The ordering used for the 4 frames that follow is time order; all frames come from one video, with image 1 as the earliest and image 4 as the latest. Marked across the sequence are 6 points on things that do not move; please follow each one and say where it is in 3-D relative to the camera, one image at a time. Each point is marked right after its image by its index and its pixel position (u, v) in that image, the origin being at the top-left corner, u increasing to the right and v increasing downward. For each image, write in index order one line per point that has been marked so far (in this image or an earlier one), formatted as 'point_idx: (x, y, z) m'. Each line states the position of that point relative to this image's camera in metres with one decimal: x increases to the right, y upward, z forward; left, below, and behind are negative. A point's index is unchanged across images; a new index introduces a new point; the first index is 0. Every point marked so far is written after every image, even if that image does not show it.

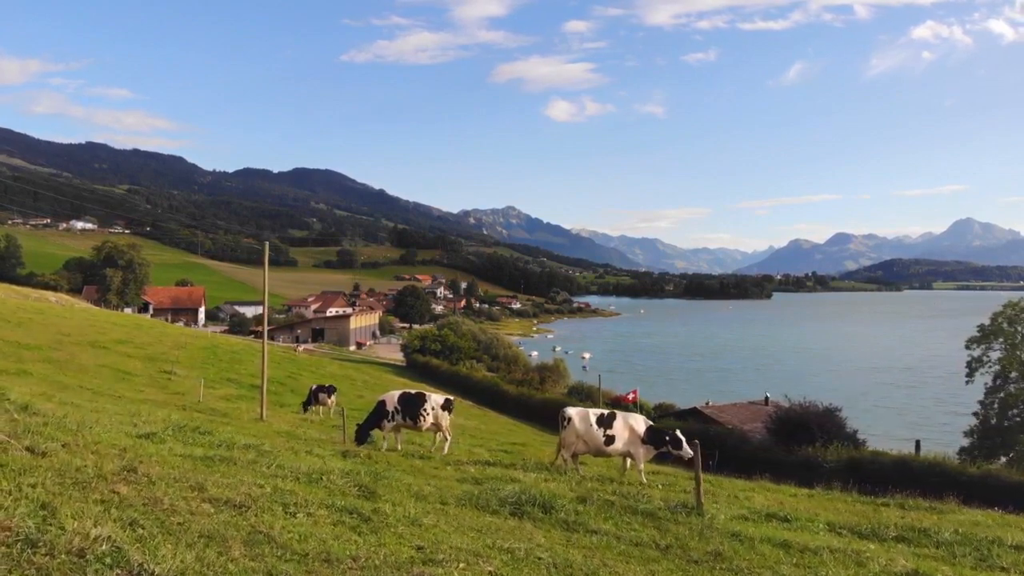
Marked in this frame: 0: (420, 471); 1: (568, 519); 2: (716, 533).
0: (-1.7, -3.4, +12.3) m
1: (+0.7, -2.7, +7.8) m
2: (+2.5, -2.9, +7.8) m
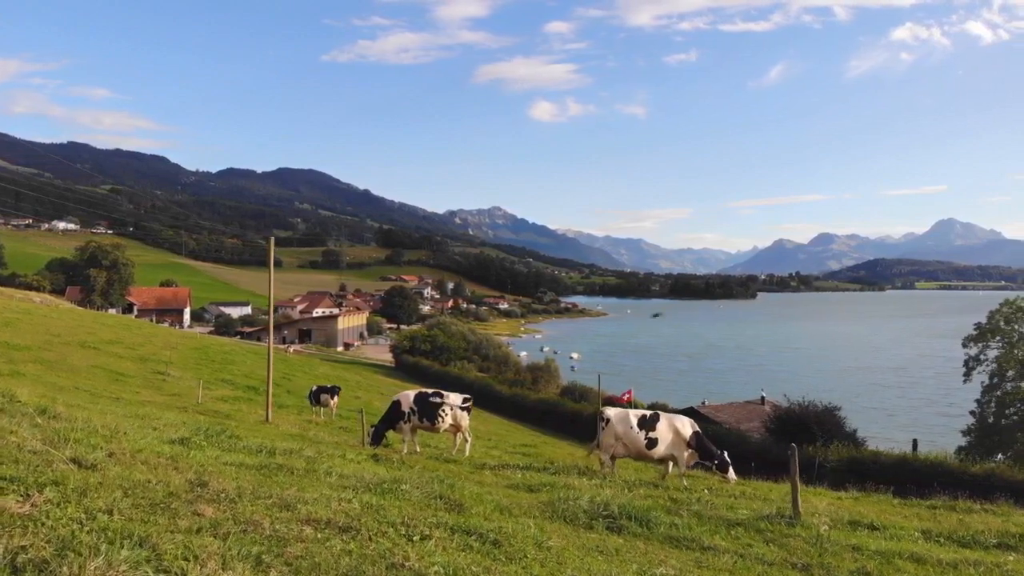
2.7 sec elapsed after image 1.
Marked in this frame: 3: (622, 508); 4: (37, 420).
0: (-0.8, -3.3, +11.4) m
1: (+1.7, -2.6, +6.9) m
2: (+3.5, -2.7, +7.0) m
3: (+1.5, -2.7, +8.2) m
4: (-5.8, -1.6, +8.1) m
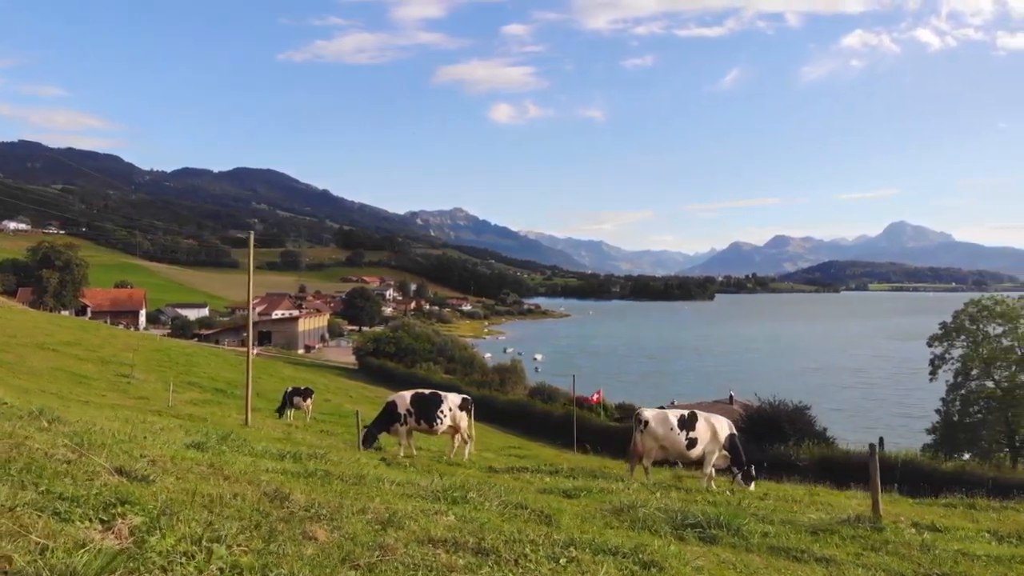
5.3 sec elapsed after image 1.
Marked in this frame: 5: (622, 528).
0: (-0.2, -3.1, +10.6) m
1: (+2.5, -2.4, +6.2) m
2: (+4.2, -2.6, +6.4) m
3: (+2.2, -2.6, +7.5) m
4: (-5.1, -1.4, +7.0) m
5: (+1.0, -2.2, +6.1) m
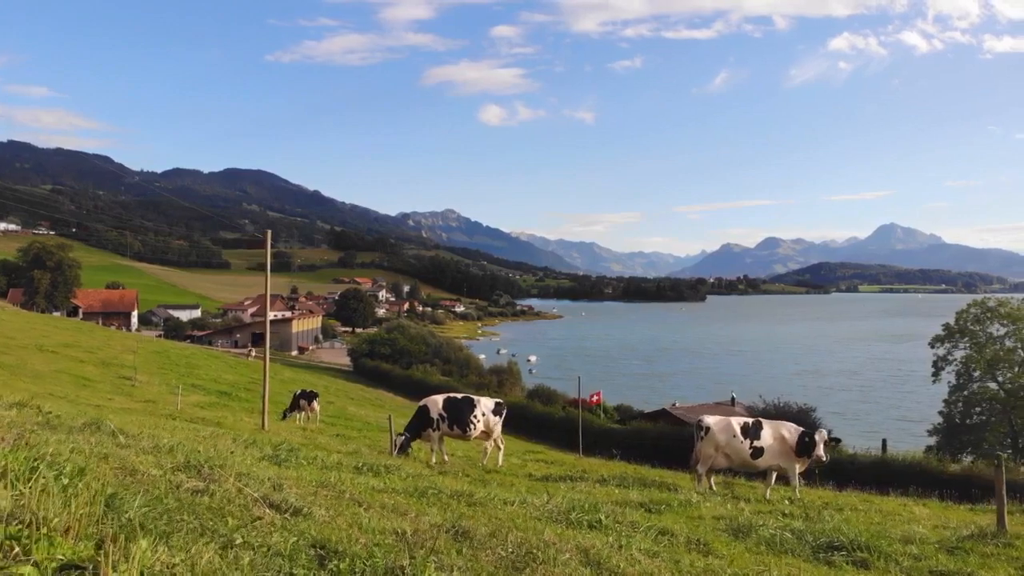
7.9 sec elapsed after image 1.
0: (+0.9, -3.1, +10.0) m
1: (+3.6, -2.4, +5.7) m
2: (+5.3, -2.6, +5.9) m
3: (+3.3, -2.6, +7.0) m
4: (-3.9, -1.4, +6.4) m
5: (+2.2, -2.2, +5.5) m
